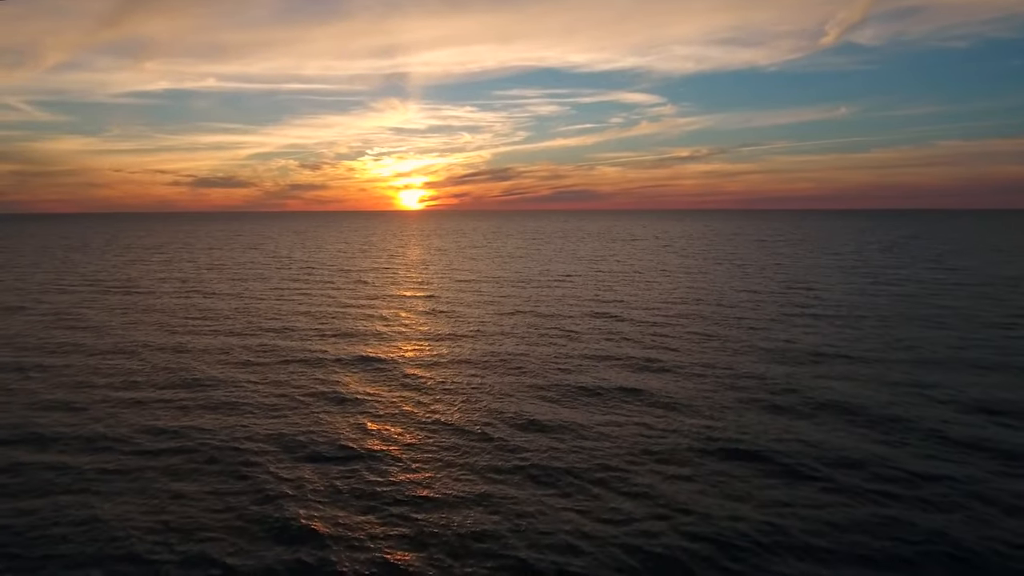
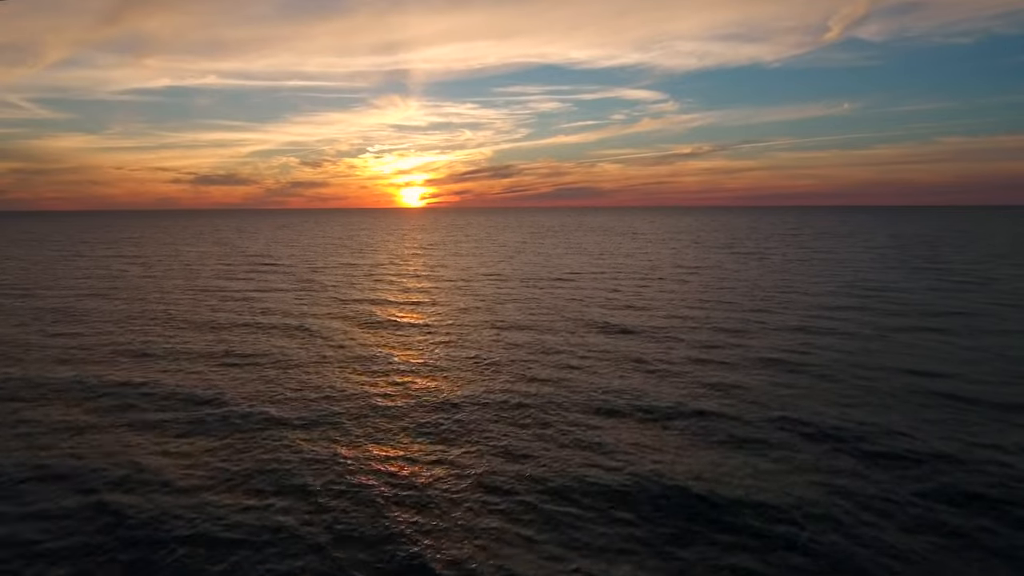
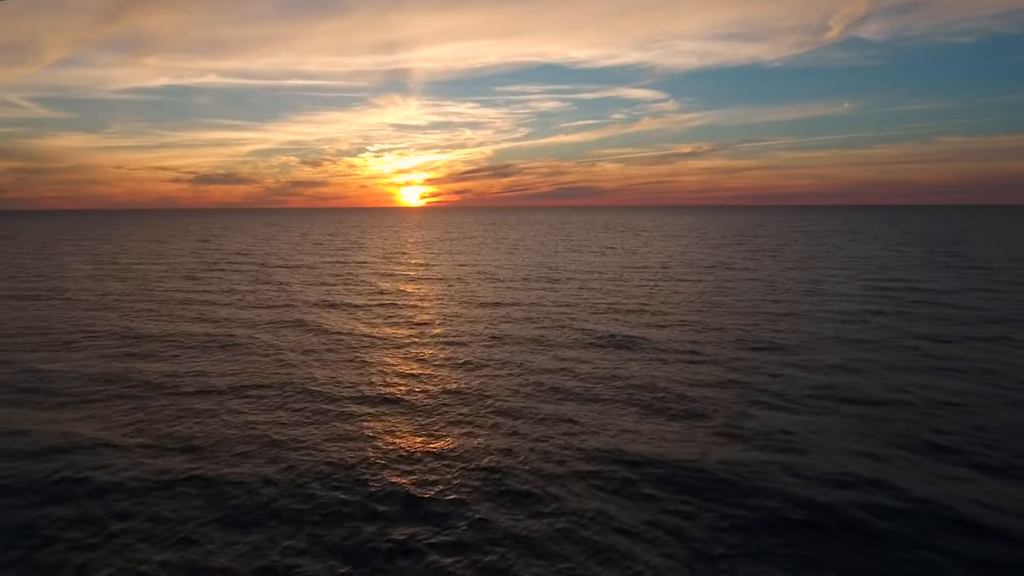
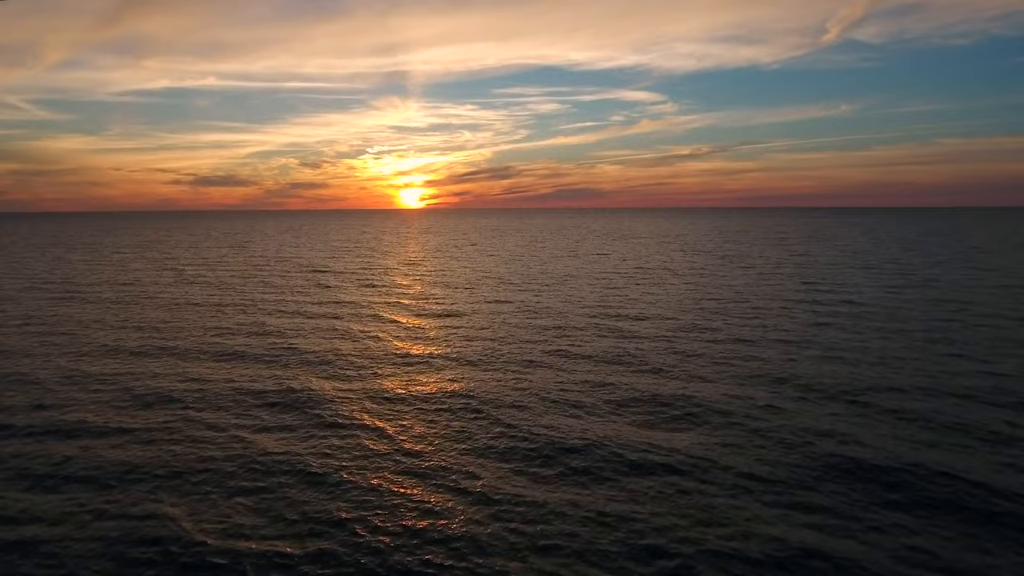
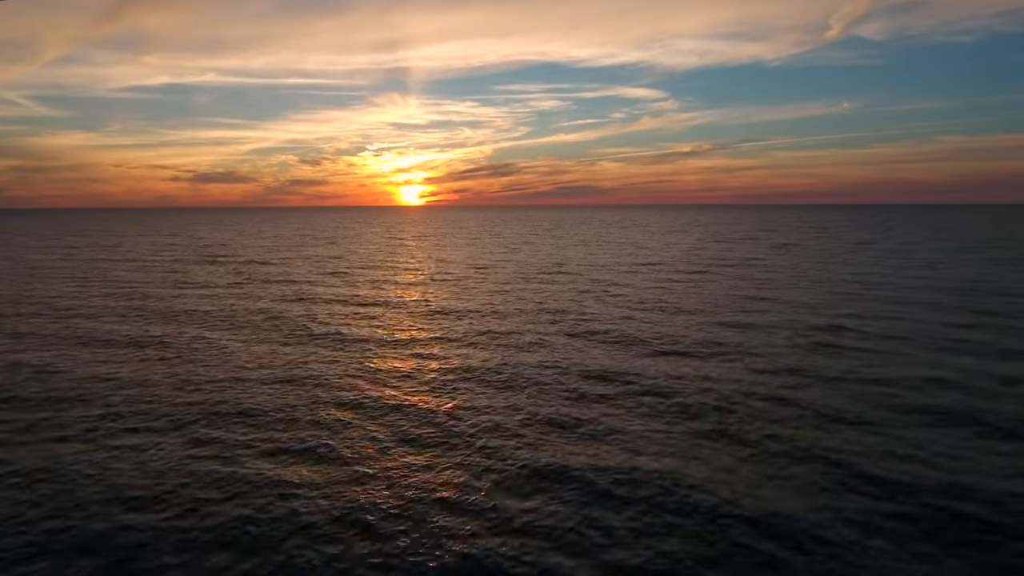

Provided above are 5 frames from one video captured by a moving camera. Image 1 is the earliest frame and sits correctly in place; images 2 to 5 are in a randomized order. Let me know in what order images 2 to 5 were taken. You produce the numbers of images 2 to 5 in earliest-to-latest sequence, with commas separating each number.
4, 2, 3, 5
